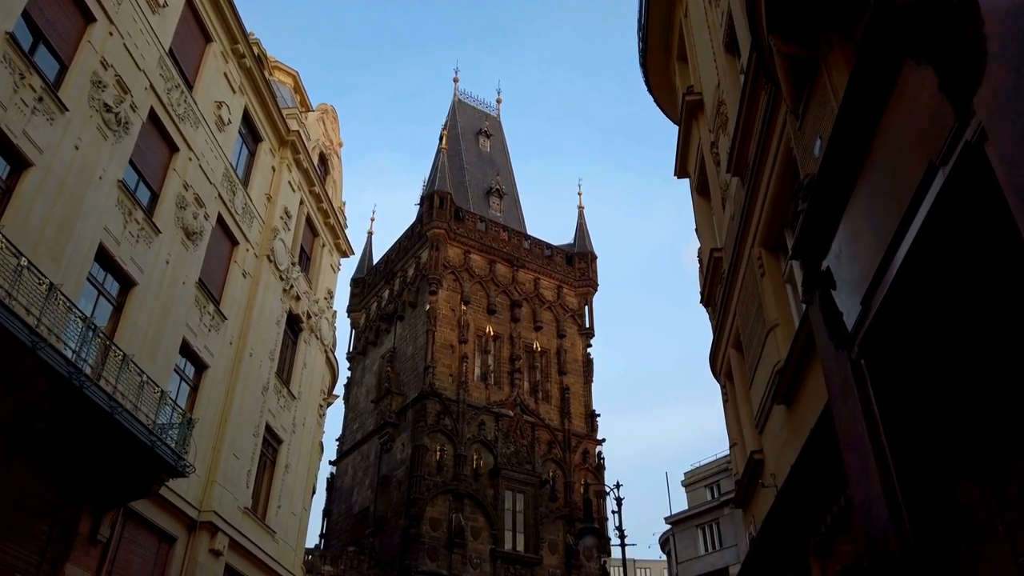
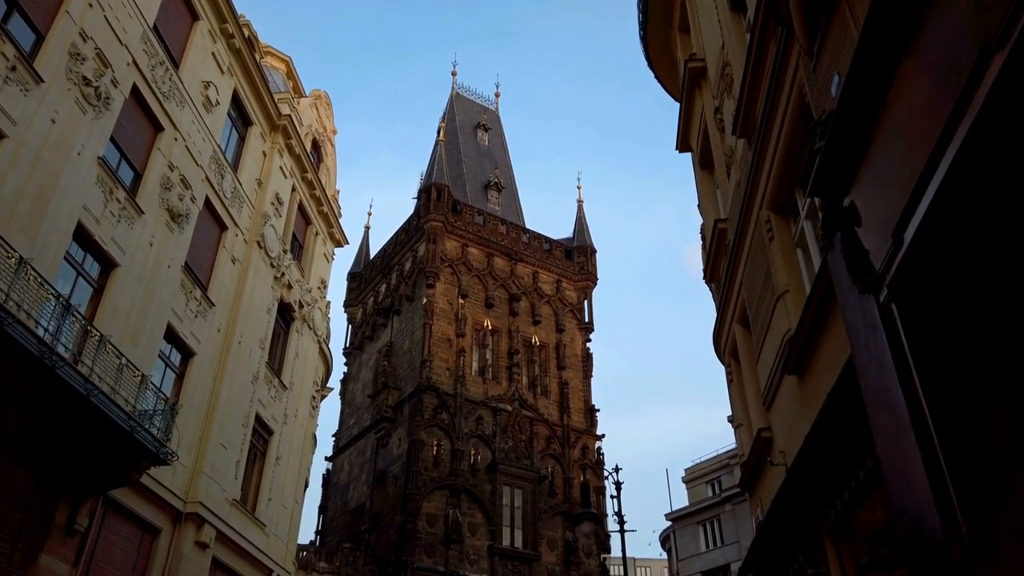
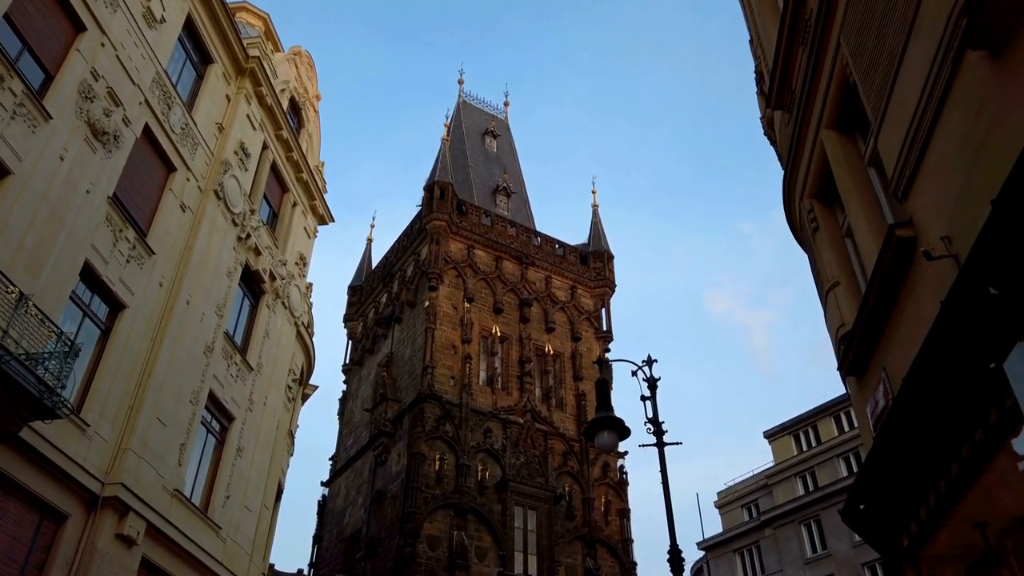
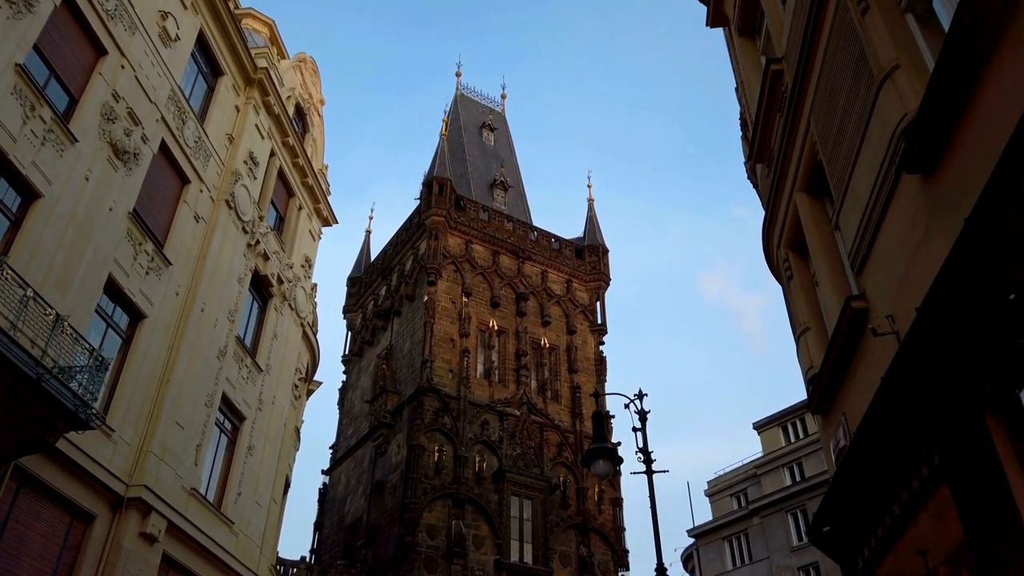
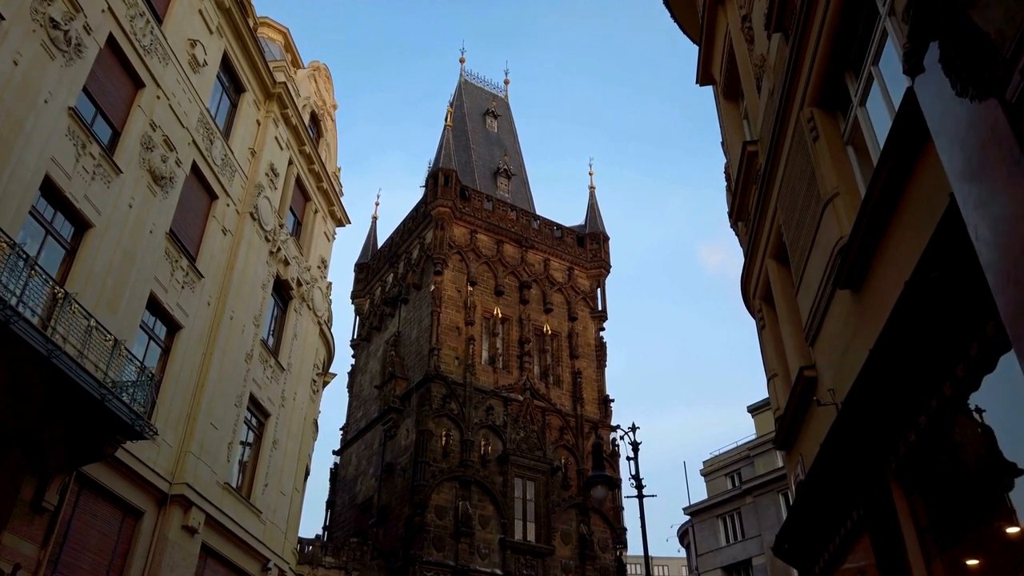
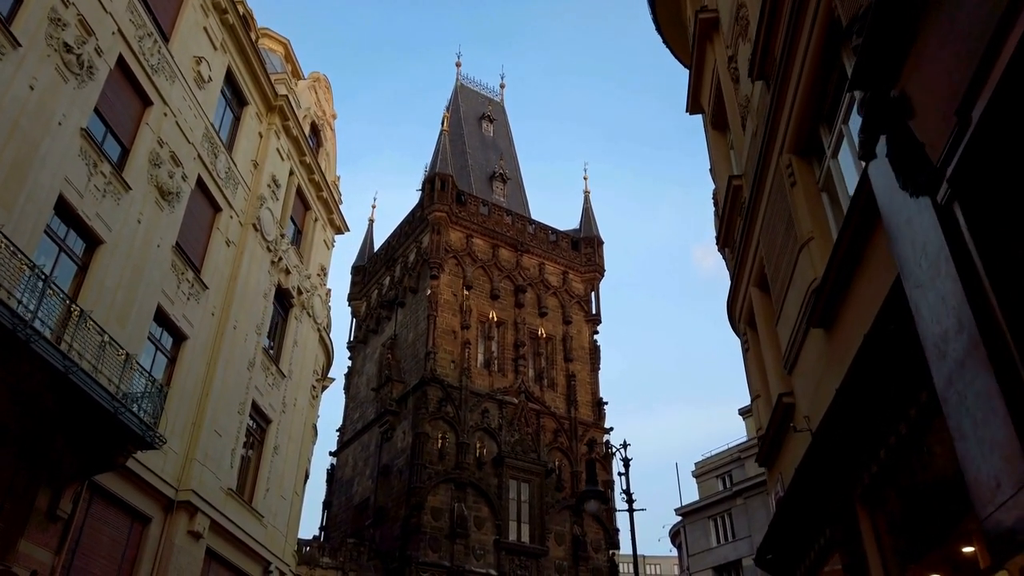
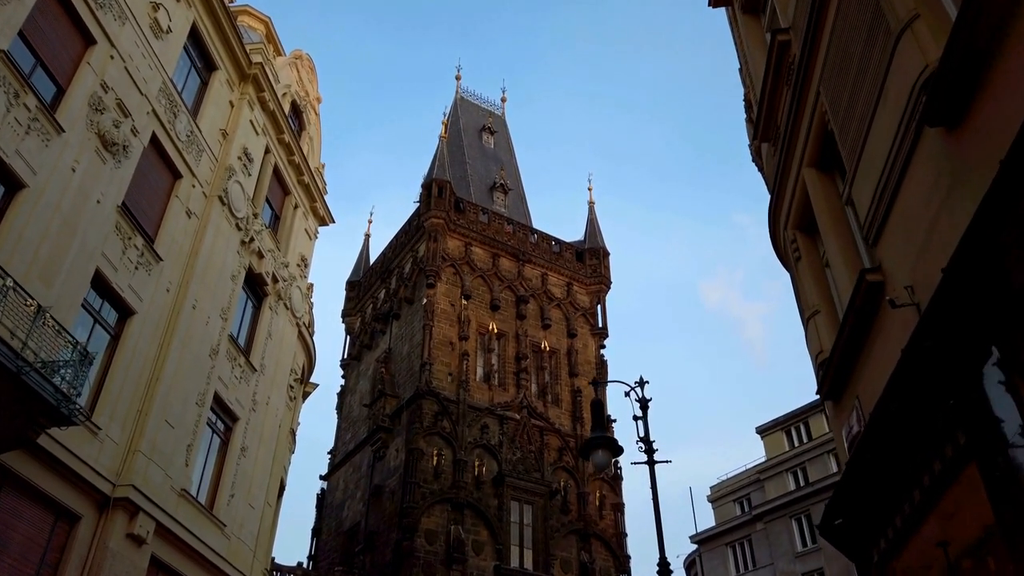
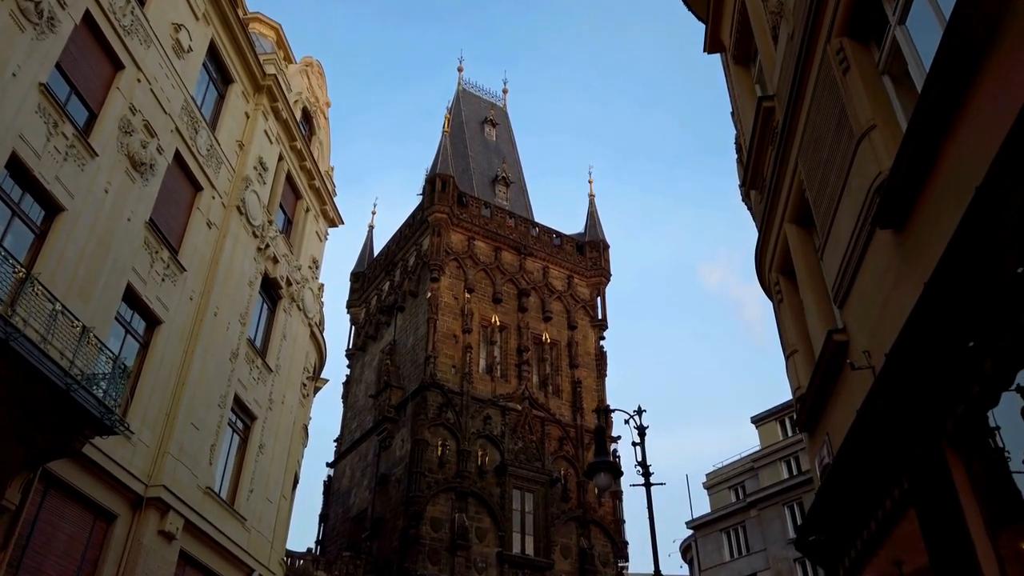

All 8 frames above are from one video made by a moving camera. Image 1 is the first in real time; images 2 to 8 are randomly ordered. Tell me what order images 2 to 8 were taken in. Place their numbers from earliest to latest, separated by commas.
2, 6, 5, 8, 4, 7, 3
